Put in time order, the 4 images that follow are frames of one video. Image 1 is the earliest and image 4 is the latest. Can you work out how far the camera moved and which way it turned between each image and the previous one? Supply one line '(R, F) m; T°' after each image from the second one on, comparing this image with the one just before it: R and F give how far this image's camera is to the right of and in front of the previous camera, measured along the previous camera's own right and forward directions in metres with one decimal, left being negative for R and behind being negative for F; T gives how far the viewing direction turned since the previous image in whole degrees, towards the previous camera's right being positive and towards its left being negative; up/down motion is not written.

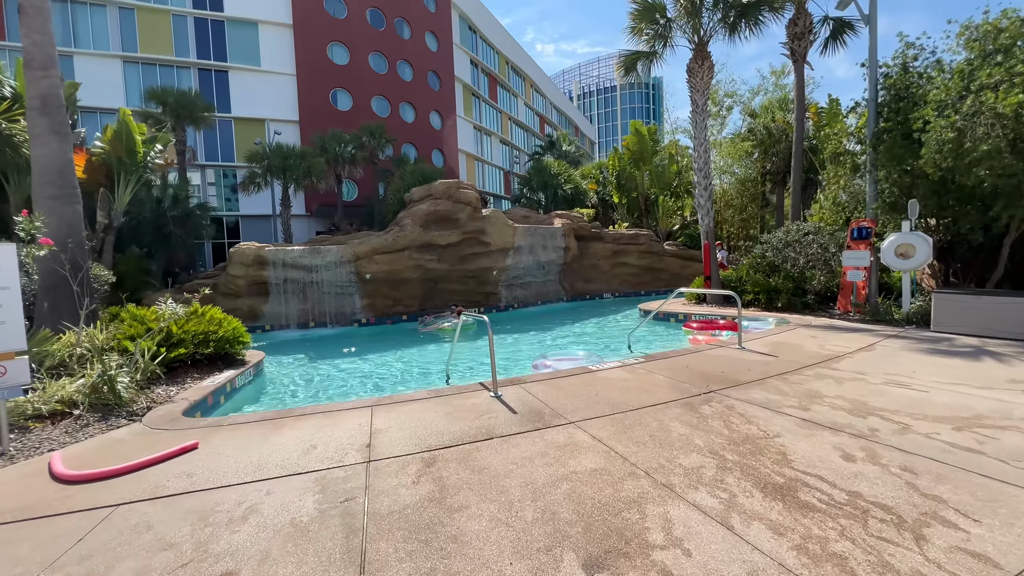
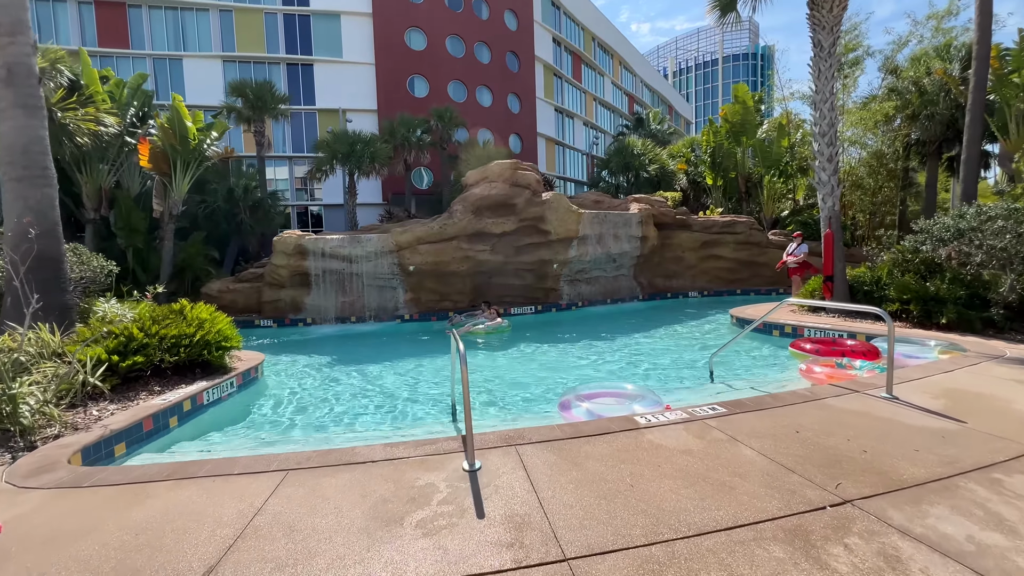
(+0.8, +2.1) m; -11°
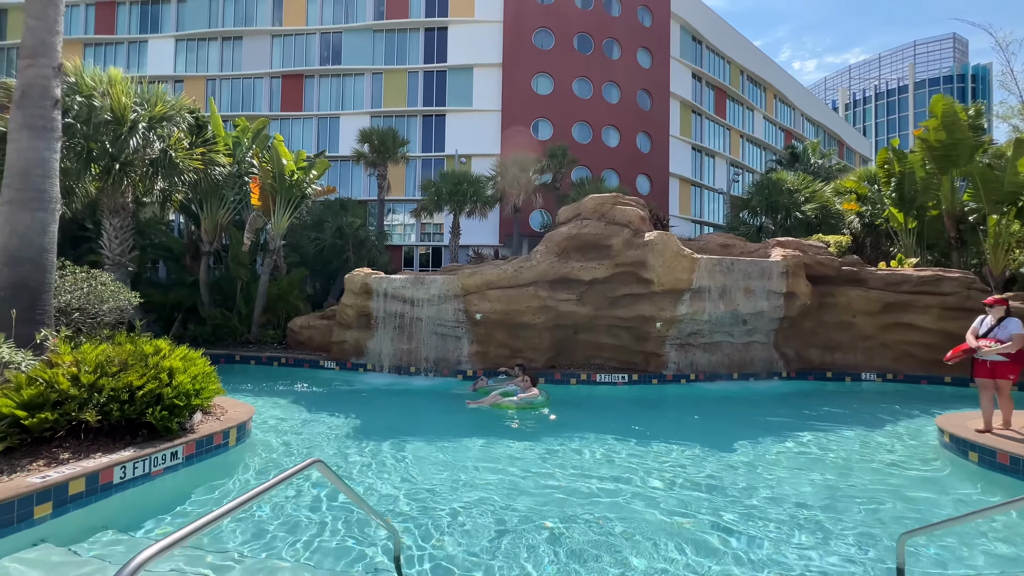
(+1.1, +2.6) m; -17°
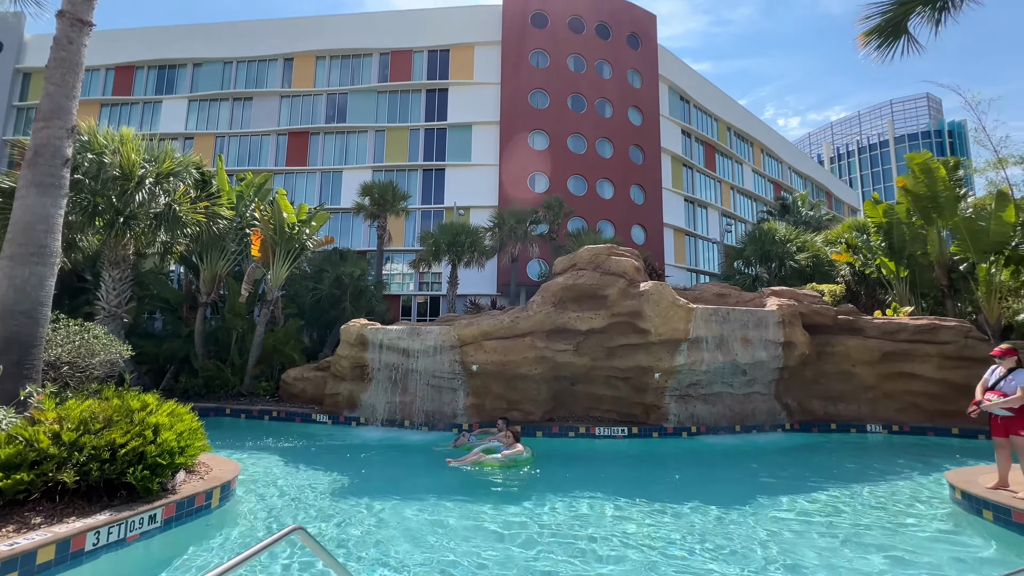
(0.0, 0.0) m; 0°
